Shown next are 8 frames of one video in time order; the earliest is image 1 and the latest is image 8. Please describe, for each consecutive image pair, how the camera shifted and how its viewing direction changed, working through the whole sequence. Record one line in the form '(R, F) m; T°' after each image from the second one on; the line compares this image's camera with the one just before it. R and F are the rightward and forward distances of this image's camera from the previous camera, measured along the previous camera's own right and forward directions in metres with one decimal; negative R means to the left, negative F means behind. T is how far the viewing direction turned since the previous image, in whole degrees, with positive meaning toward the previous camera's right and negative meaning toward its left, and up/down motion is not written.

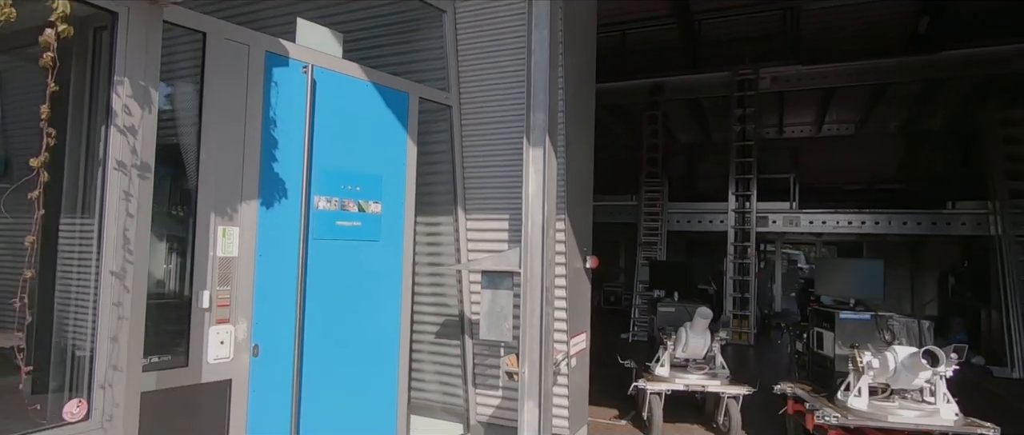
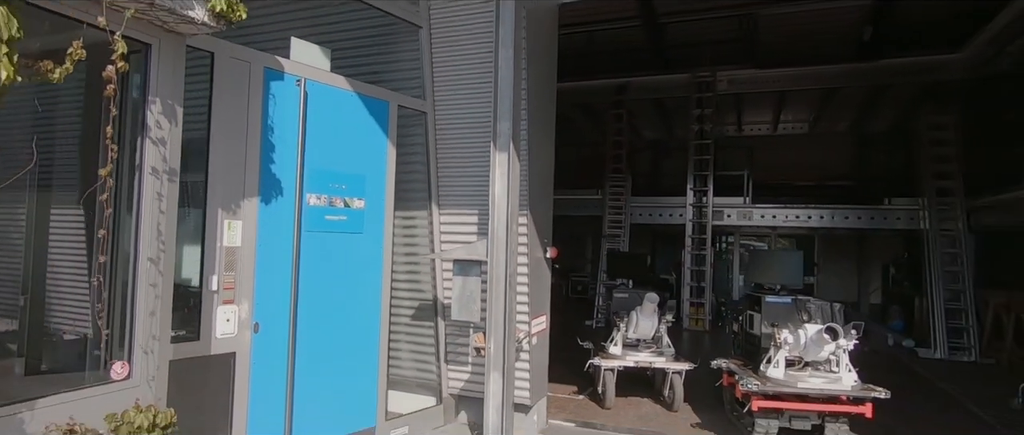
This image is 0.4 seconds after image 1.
(0.0, -0.5) m; +3°
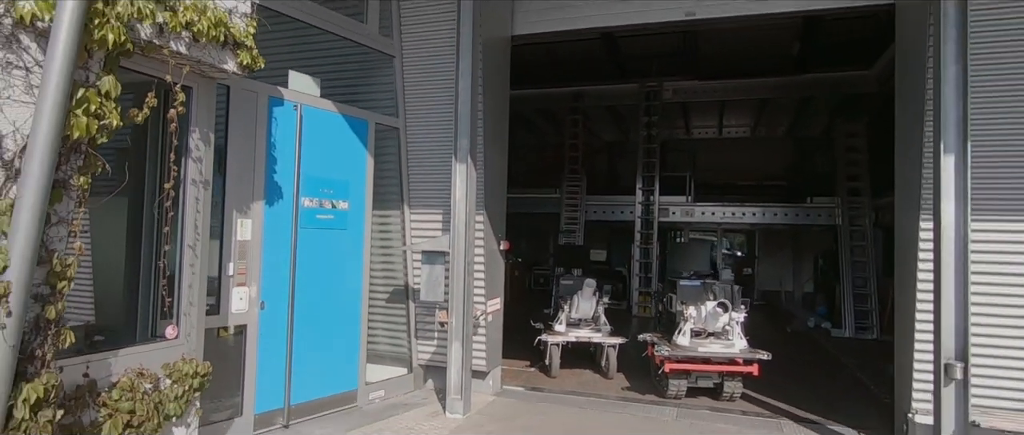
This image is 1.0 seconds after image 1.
(+0.1, -1.0) m; +3°
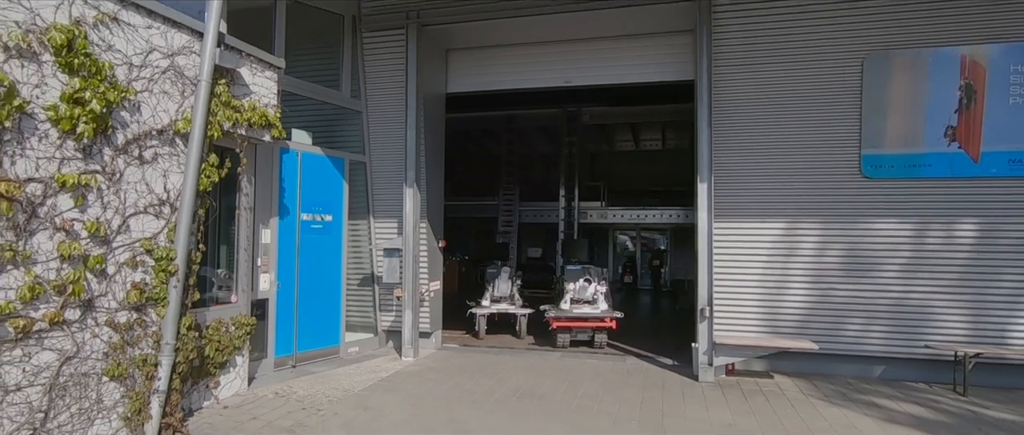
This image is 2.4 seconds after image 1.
(+0.3, -2.5) m; +4°
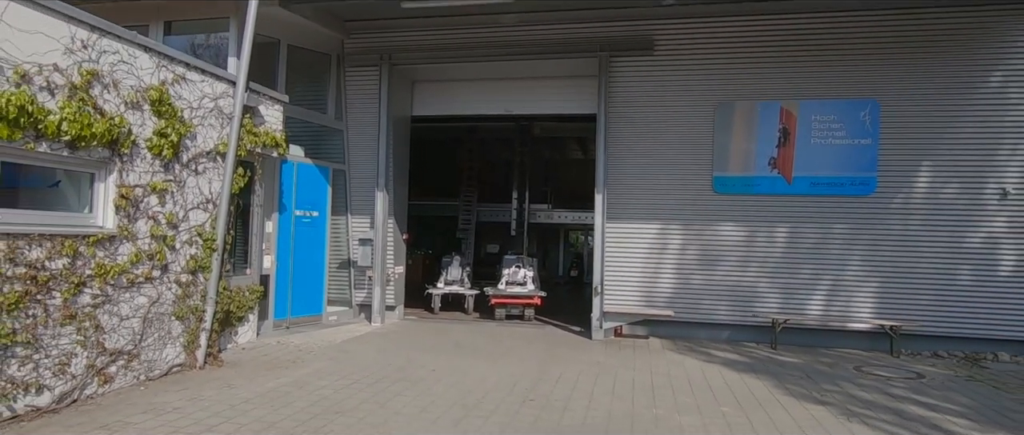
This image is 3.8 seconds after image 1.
(+0.4, -2.3) m; +3°
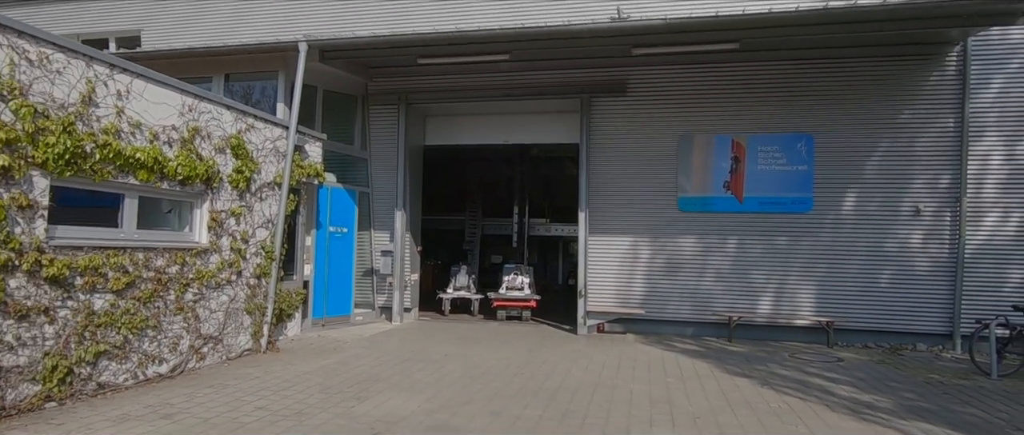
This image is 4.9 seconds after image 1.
(+0.2, -1.8) m; -1°
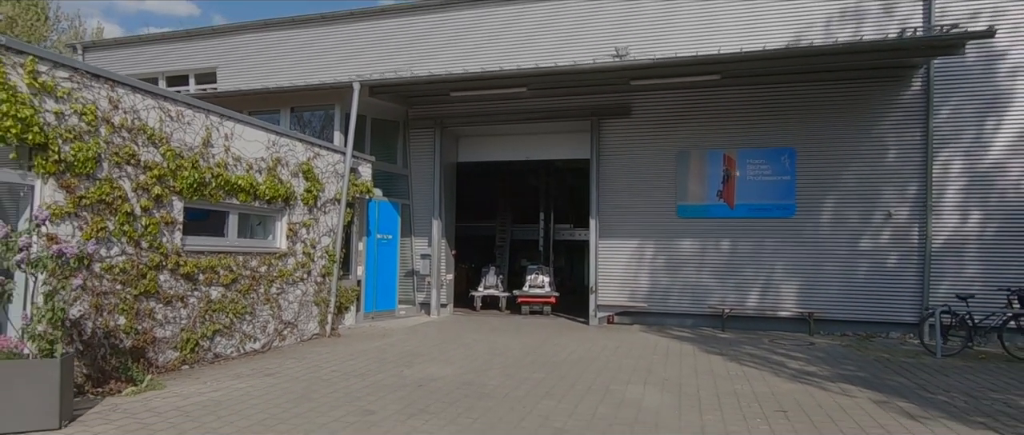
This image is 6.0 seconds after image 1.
(+0.3, -1.8) m; -3°
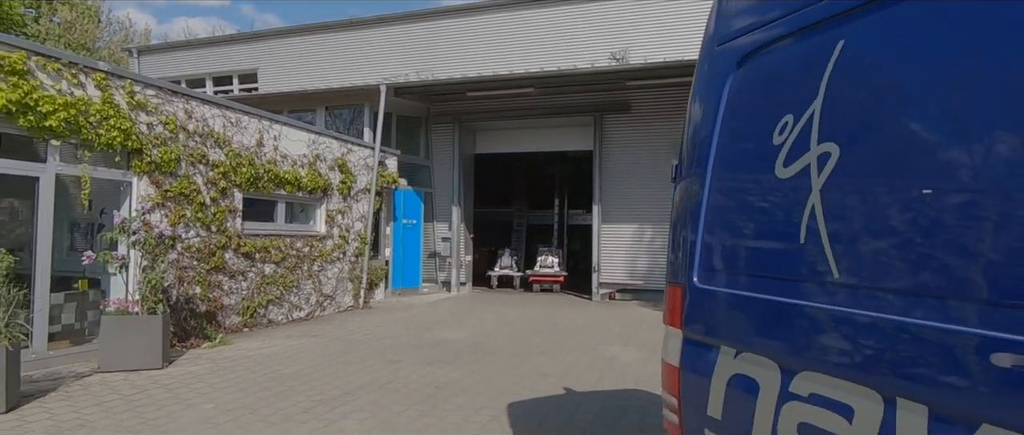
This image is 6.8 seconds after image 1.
(+0.3, -1.4) m; -2°
